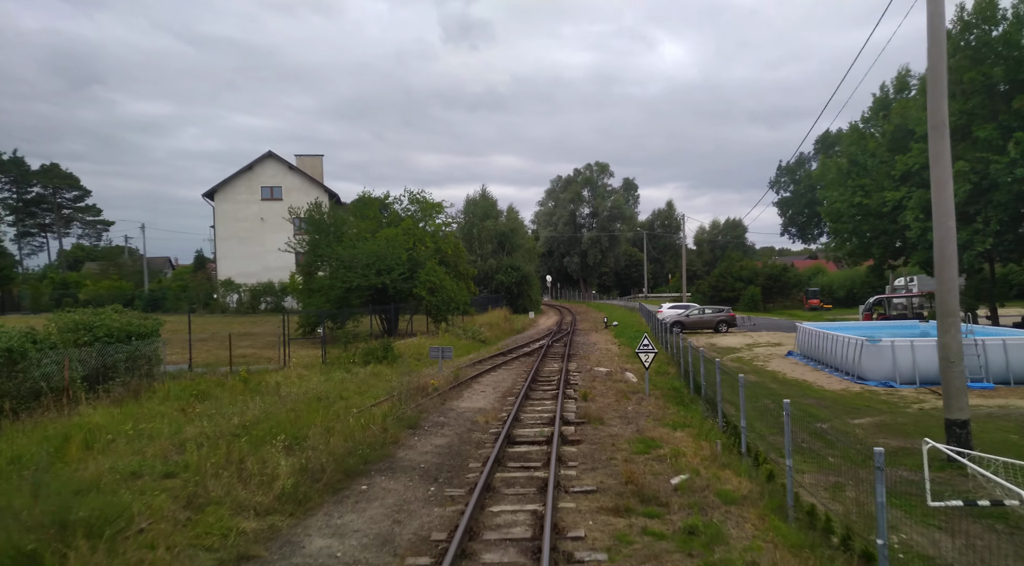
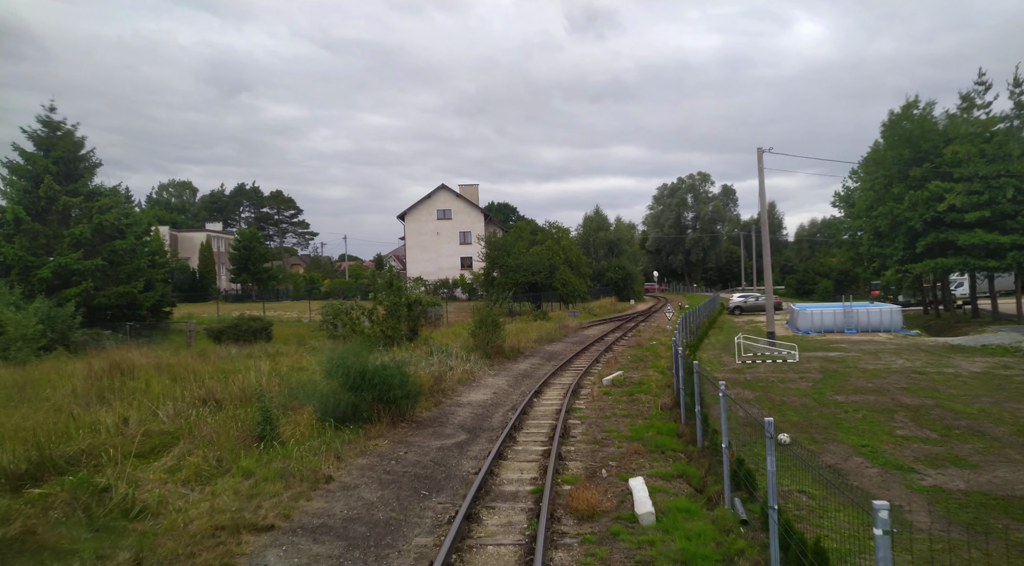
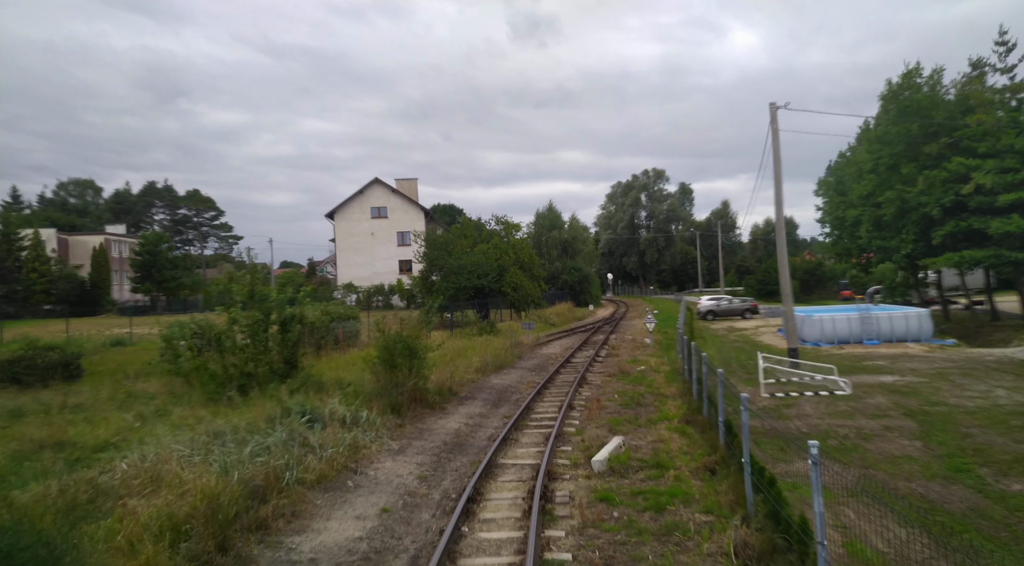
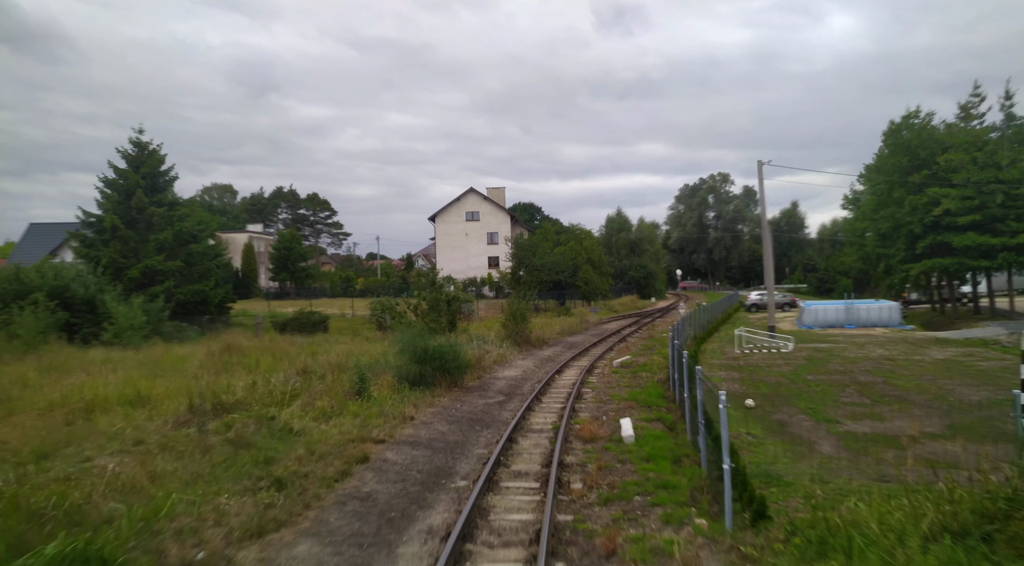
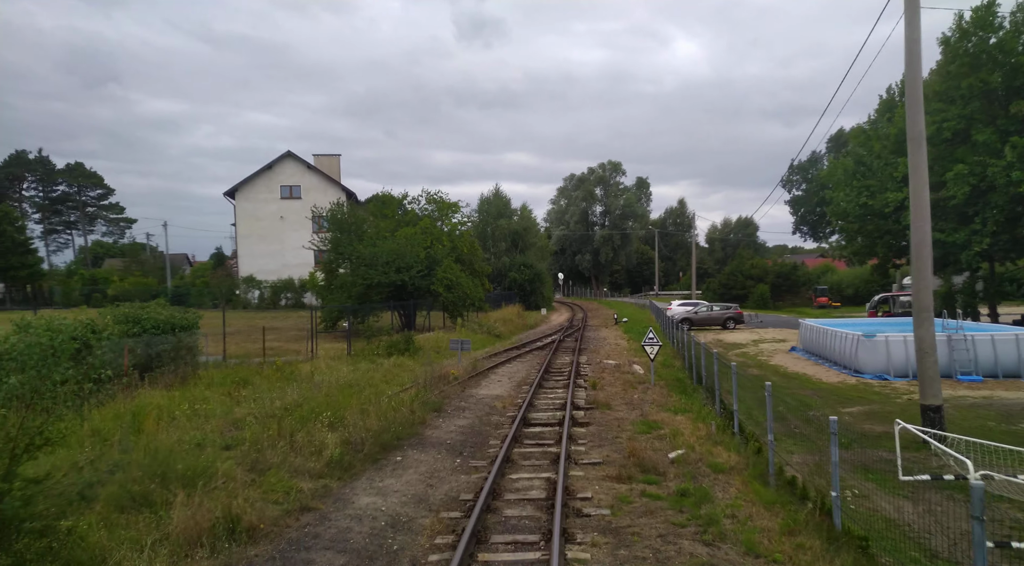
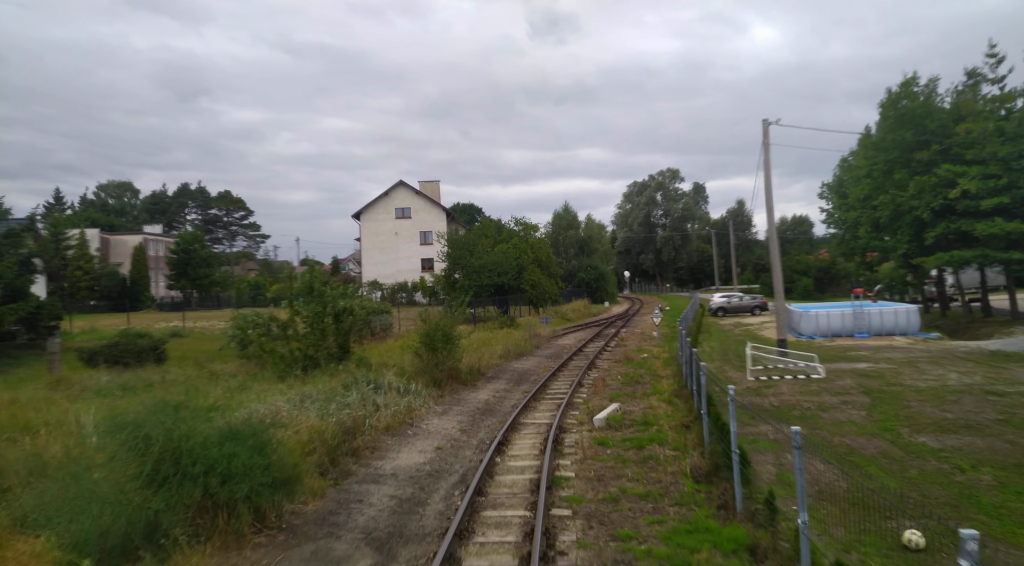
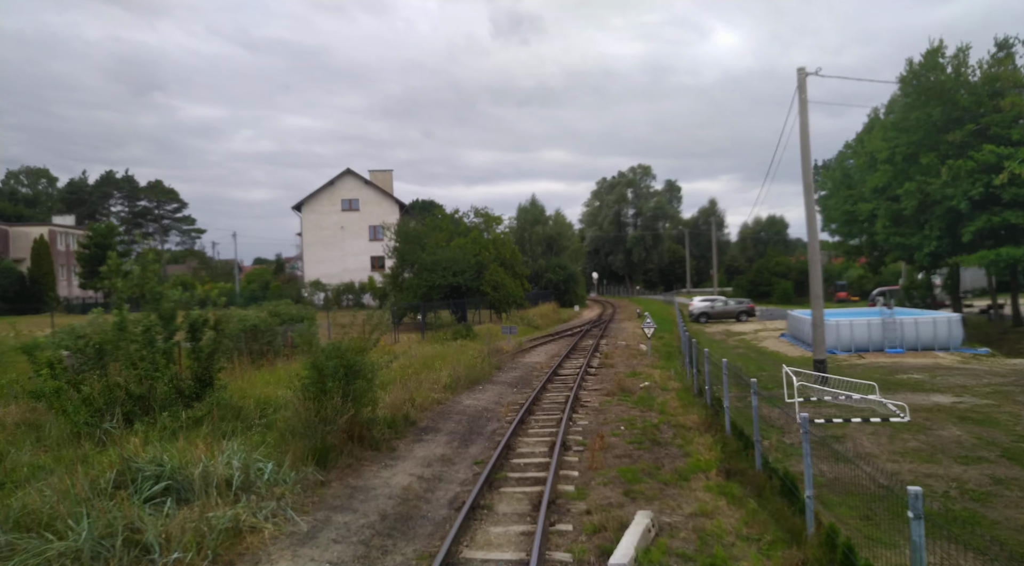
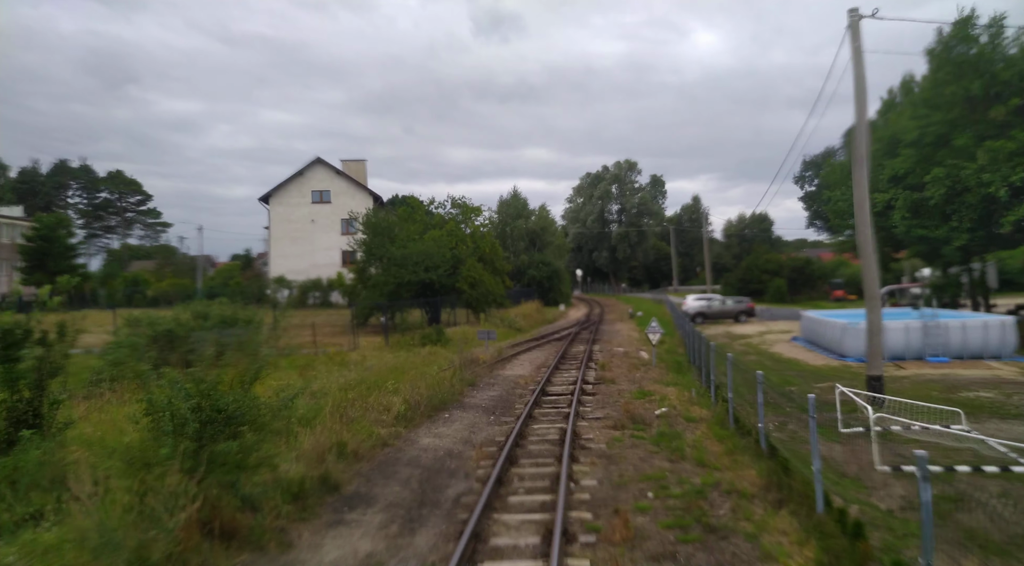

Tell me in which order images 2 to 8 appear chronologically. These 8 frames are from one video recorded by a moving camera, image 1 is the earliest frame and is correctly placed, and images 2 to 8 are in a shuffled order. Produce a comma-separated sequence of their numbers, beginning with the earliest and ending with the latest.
5, 8, 7, 3, 6, 2, 4
